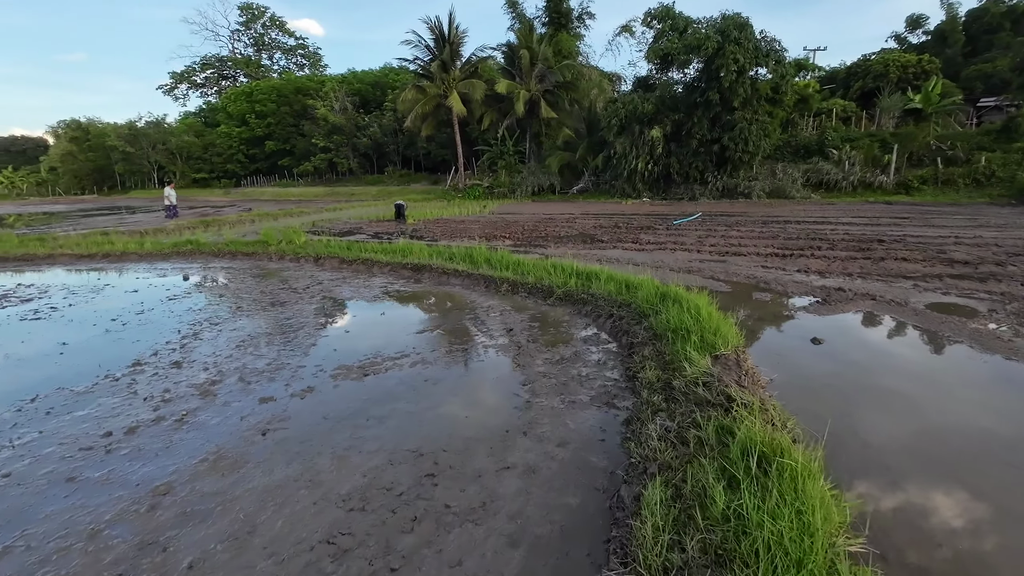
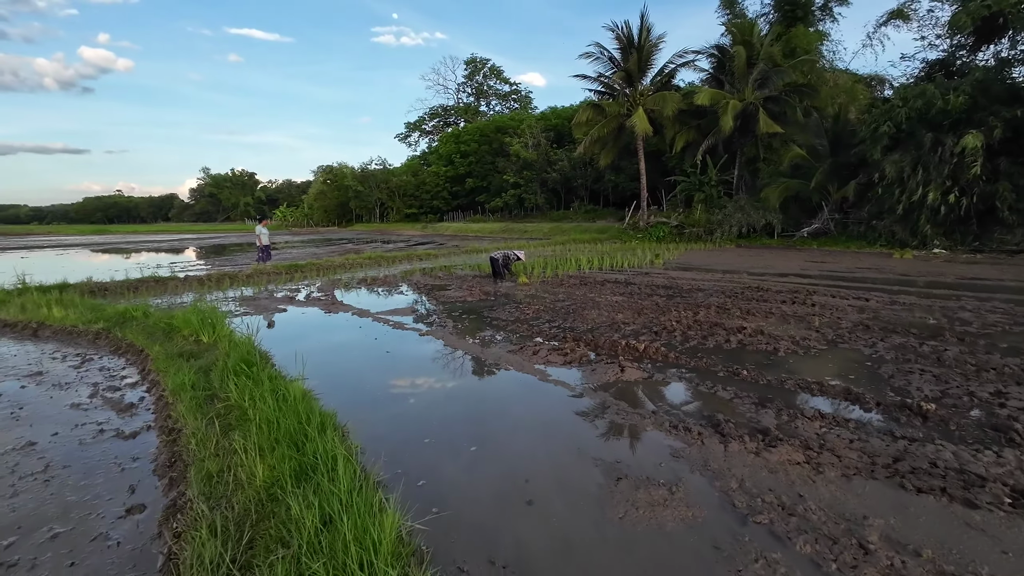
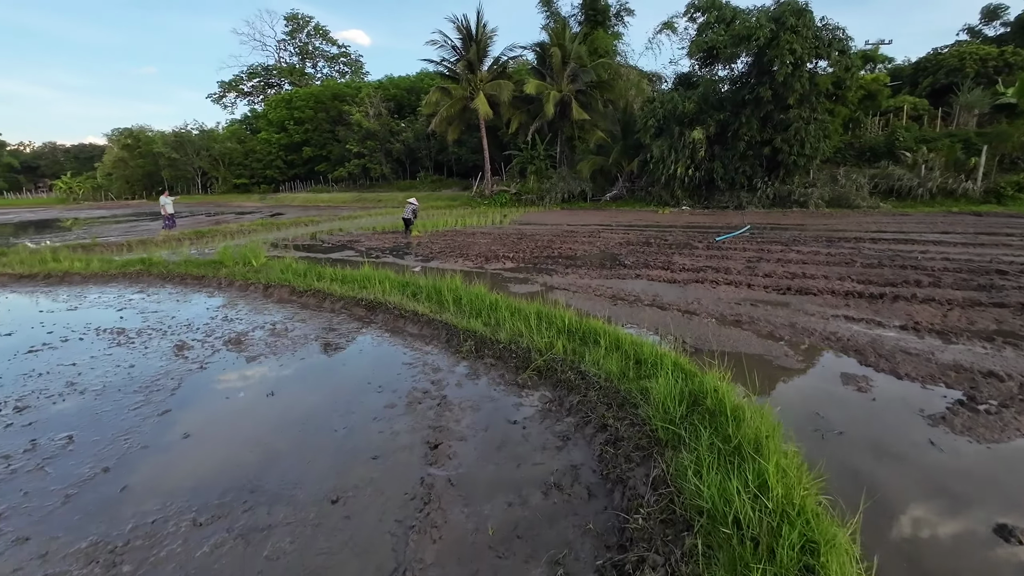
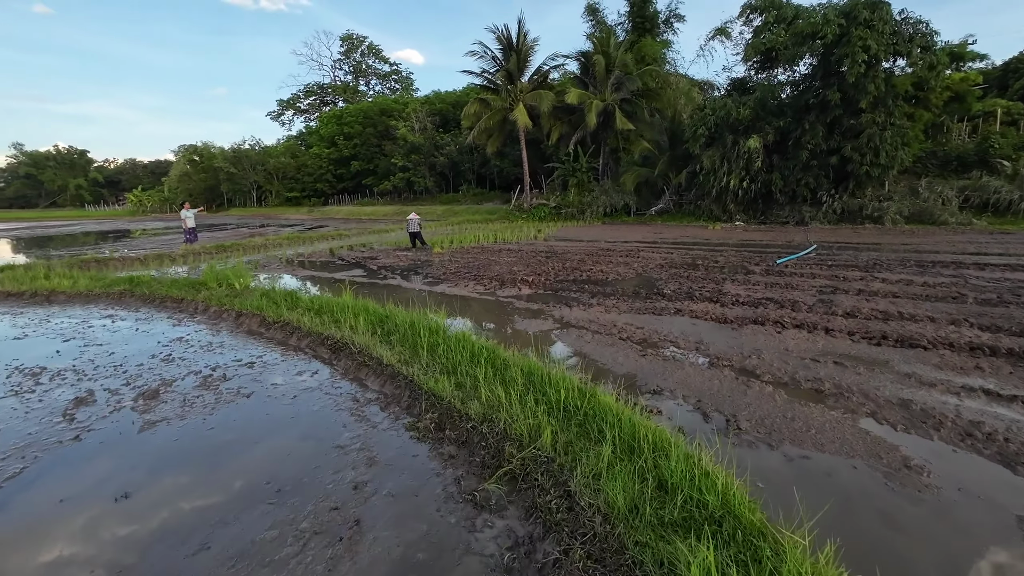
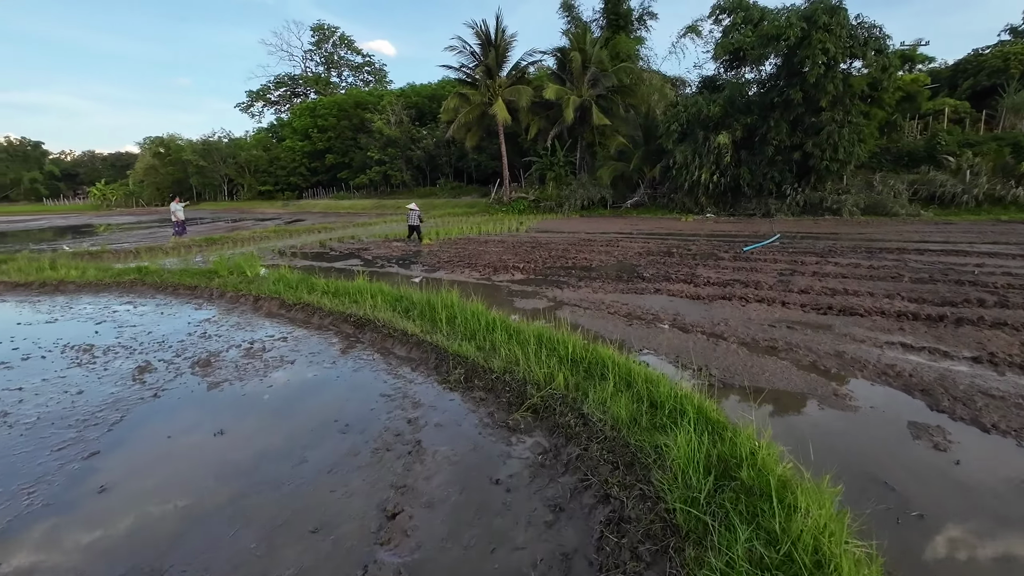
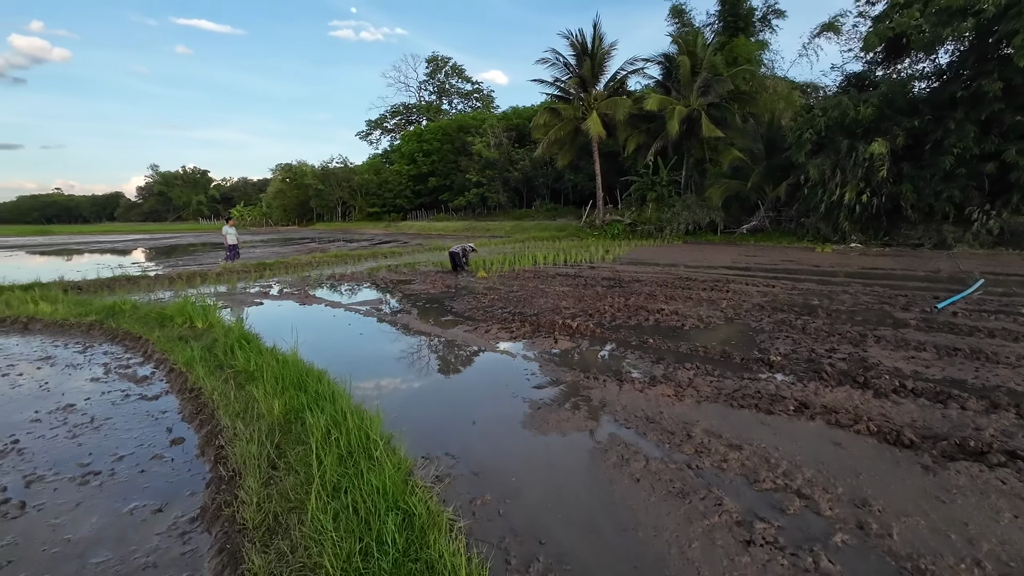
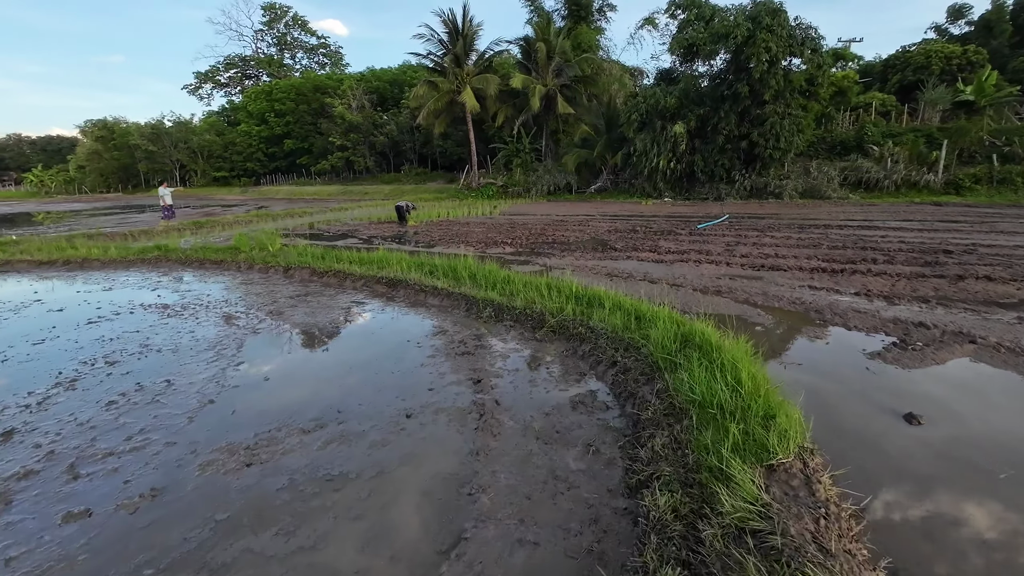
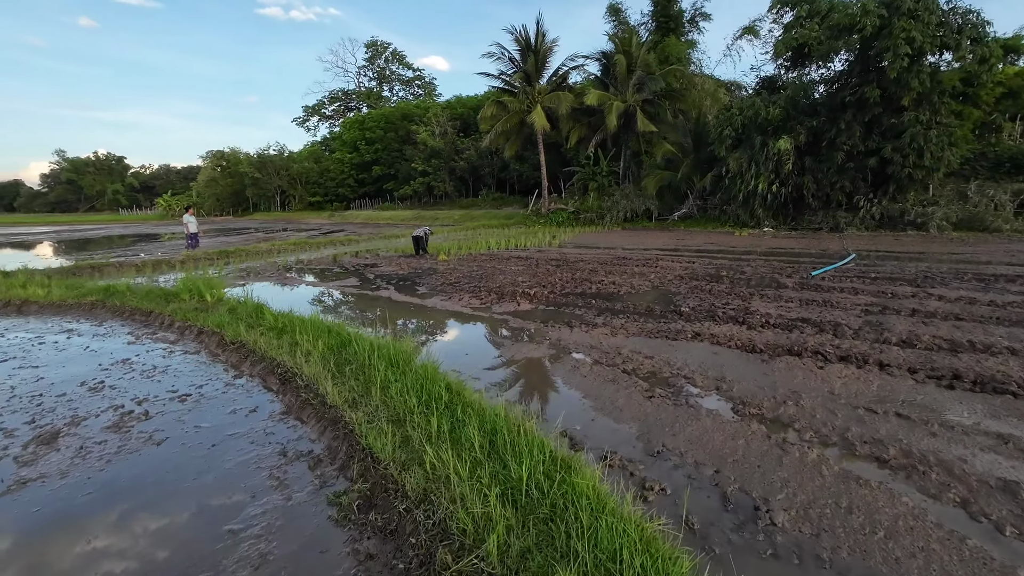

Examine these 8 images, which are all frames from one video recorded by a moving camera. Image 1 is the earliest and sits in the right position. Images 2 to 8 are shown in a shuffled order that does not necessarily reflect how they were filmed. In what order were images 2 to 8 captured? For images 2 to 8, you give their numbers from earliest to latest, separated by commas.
7, 3, 5, 4, 8, 6, 2
